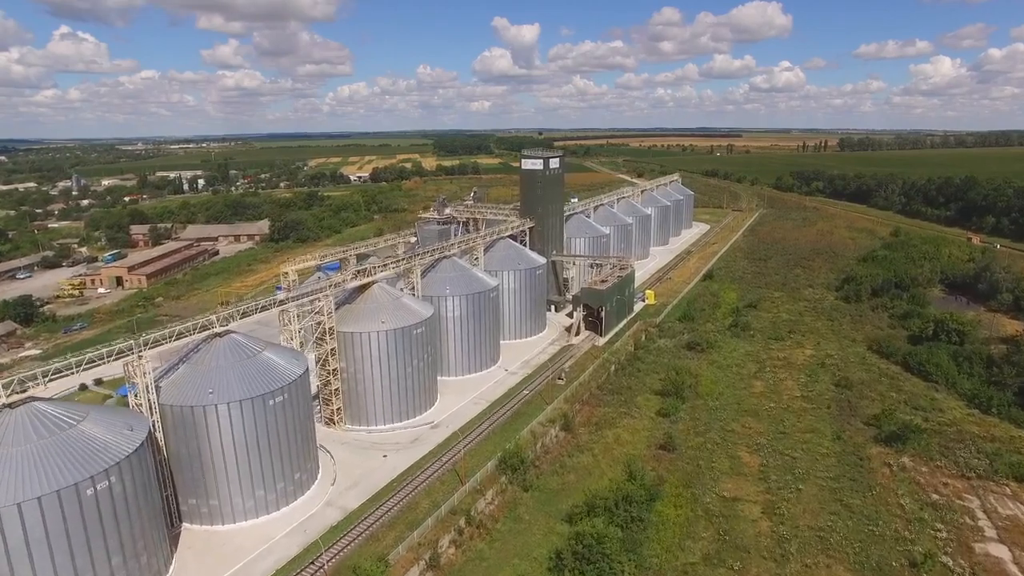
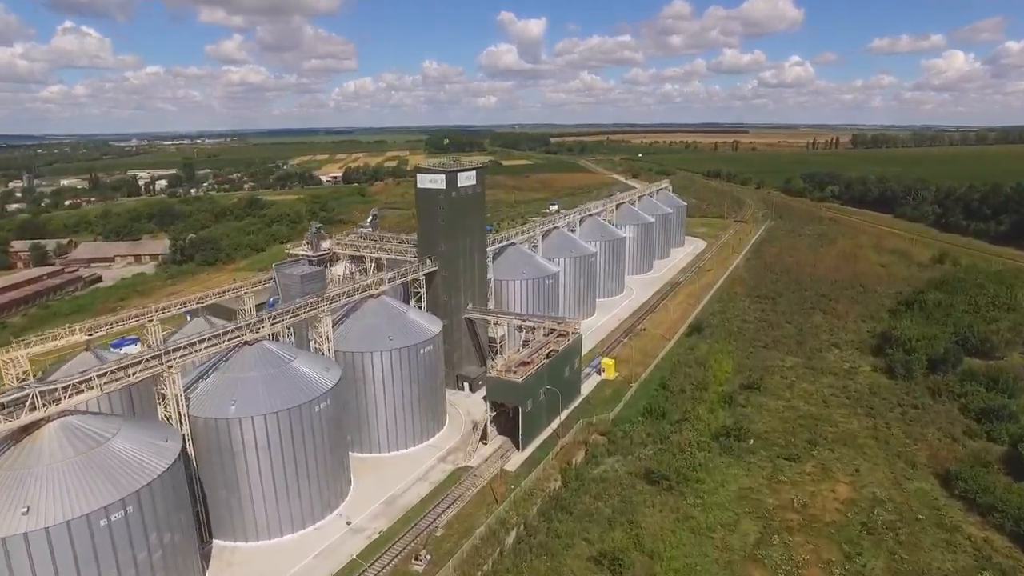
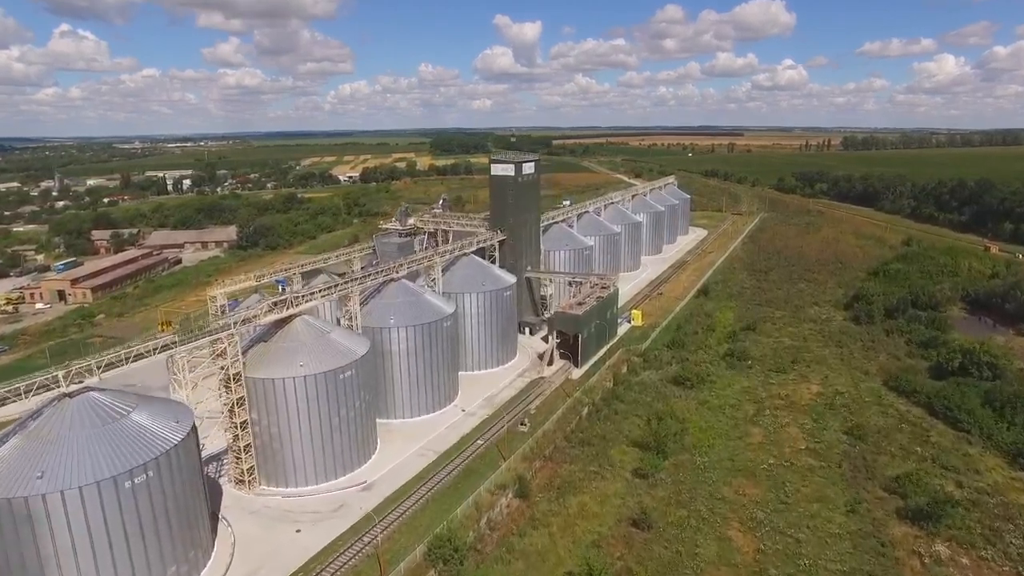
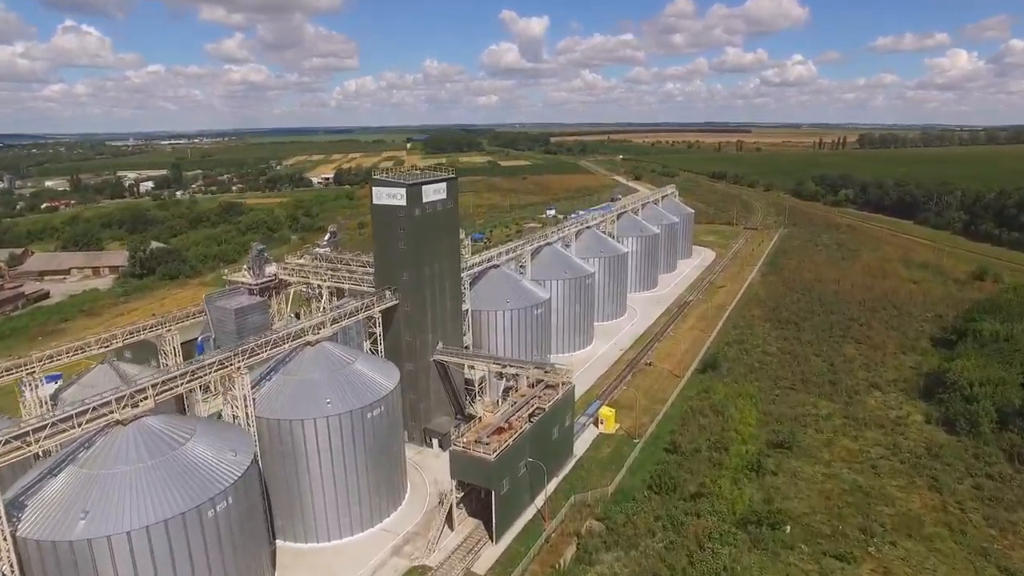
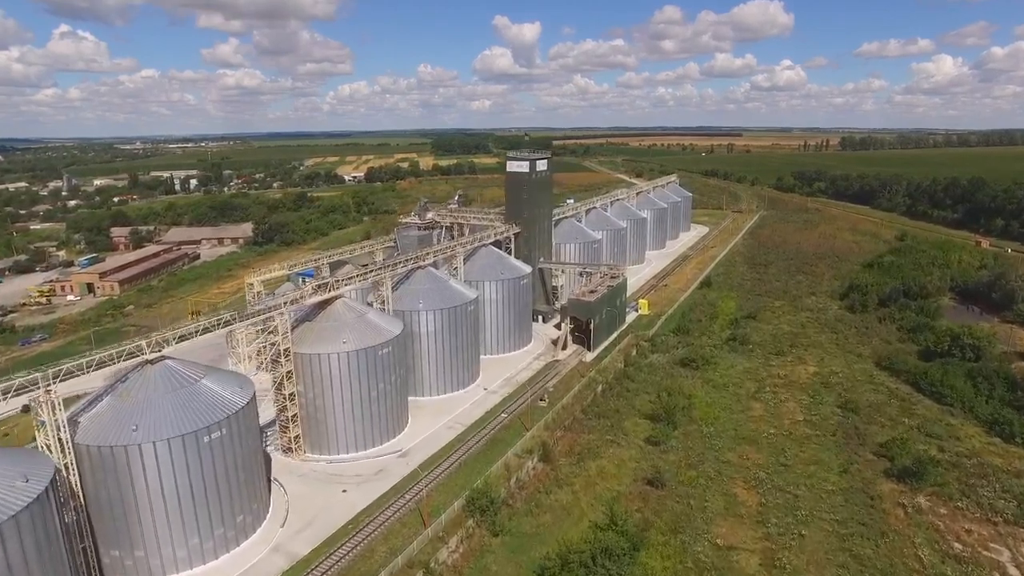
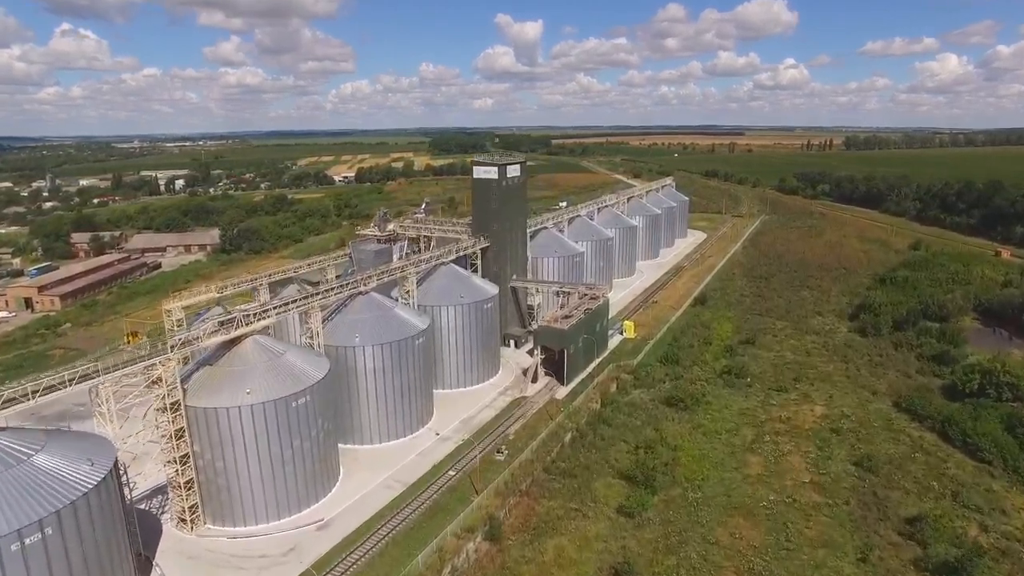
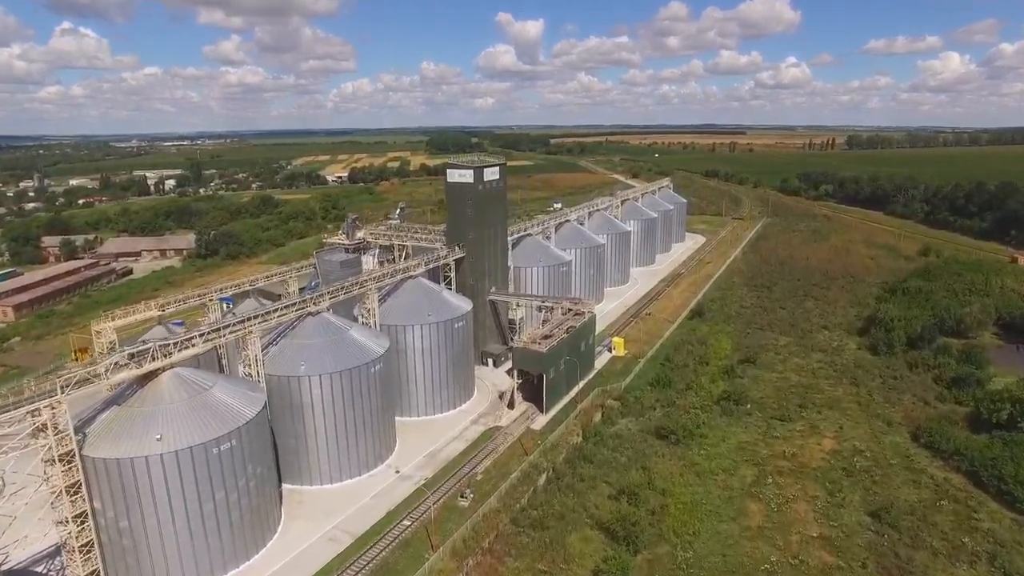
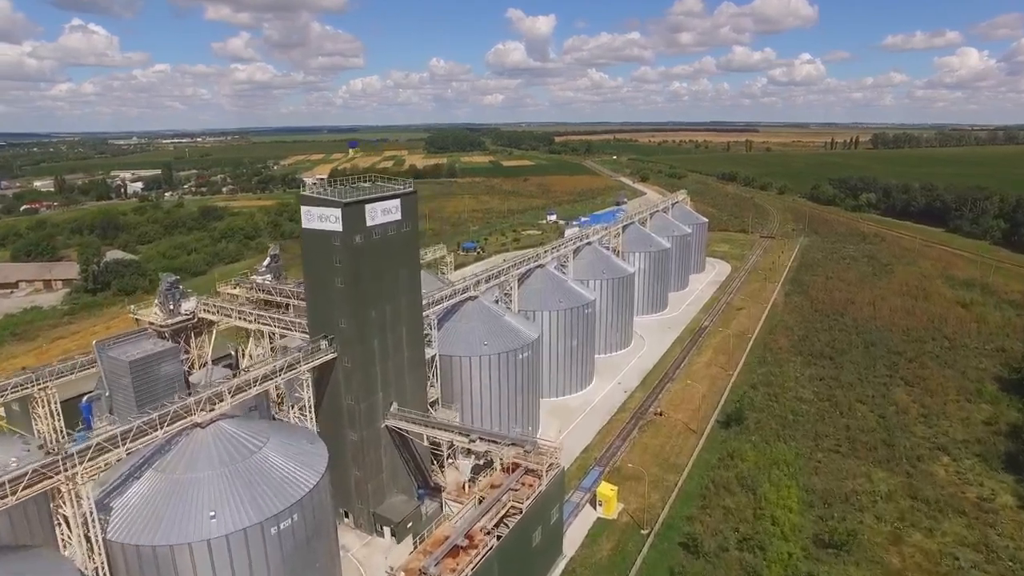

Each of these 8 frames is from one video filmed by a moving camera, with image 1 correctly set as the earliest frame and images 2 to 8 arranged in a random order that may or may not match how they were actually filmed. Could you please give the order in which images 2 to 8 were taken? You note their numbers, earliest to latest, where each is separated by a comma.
5, 3, 6, 7, 2, 4, 8
